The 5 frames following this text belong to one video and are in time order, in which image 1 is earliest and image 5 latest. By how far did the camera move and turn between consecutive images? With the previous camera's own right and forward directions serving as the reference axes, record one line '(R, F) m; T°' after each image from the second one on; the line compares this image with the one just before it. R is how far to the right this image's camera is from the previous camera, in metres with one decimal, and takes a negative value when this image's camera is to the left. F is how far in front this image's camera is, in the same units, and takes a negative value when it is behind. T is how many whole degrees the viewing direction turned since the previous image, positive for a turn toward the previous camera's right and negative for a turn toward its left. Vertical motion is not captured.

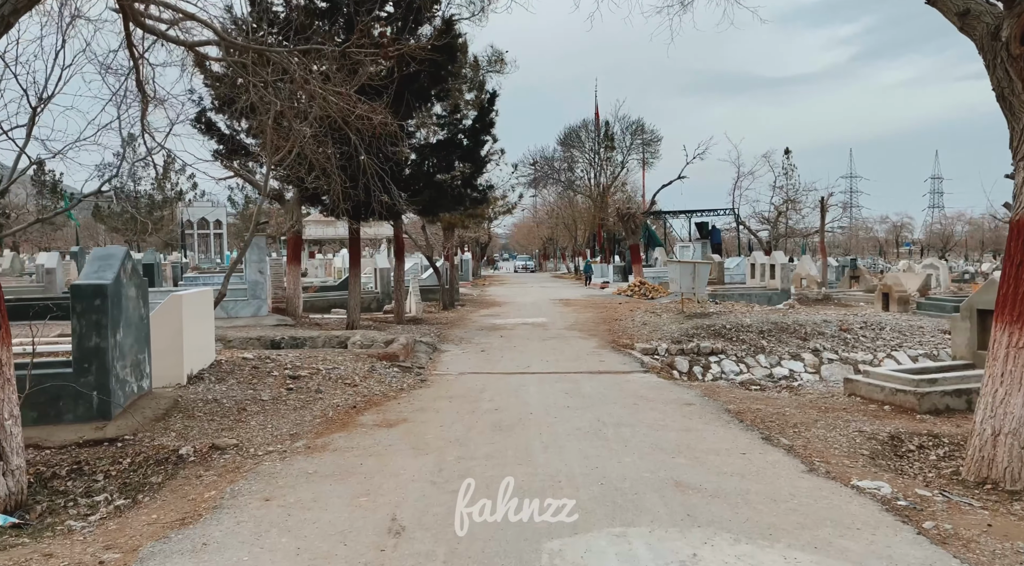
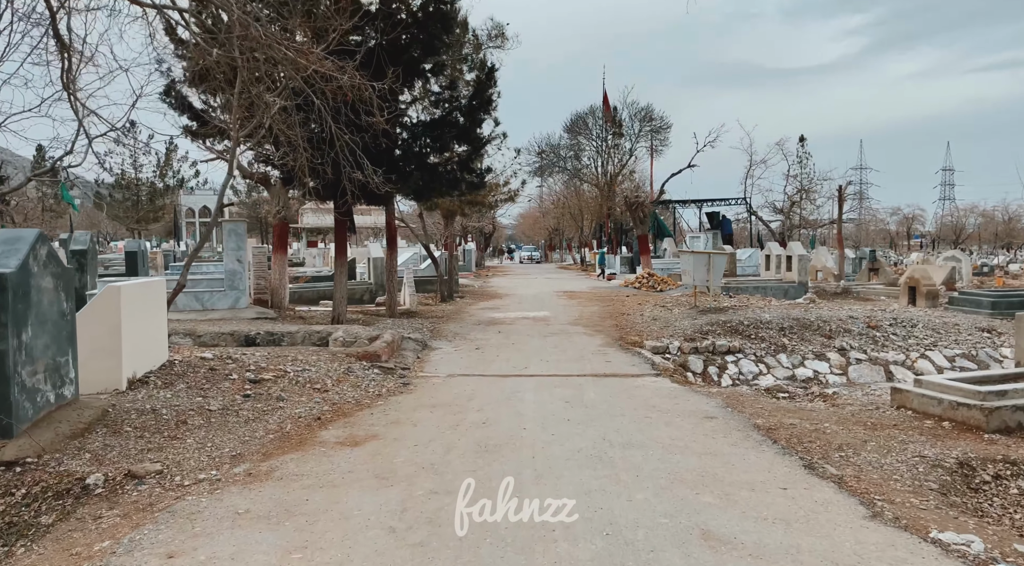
(+0.1, +1.3) m; 0°
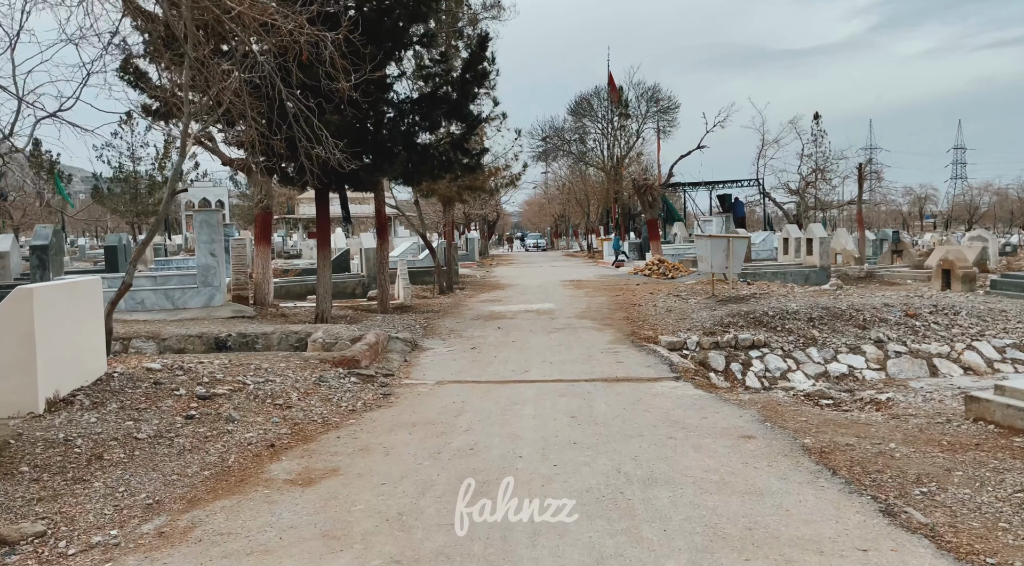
(+0.1, +1.3) m; -1°
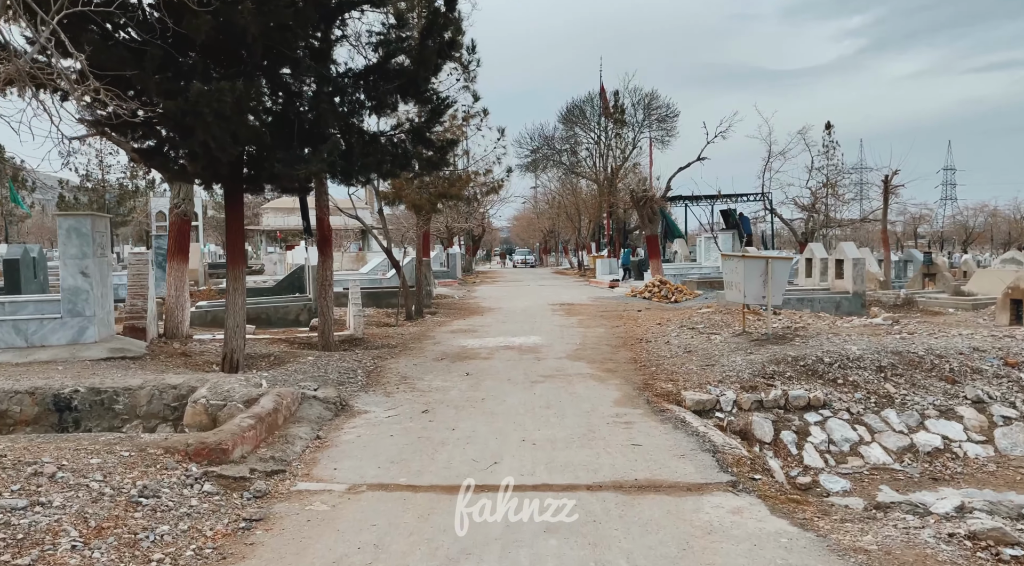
(+0.2, +3.3) m; +1°
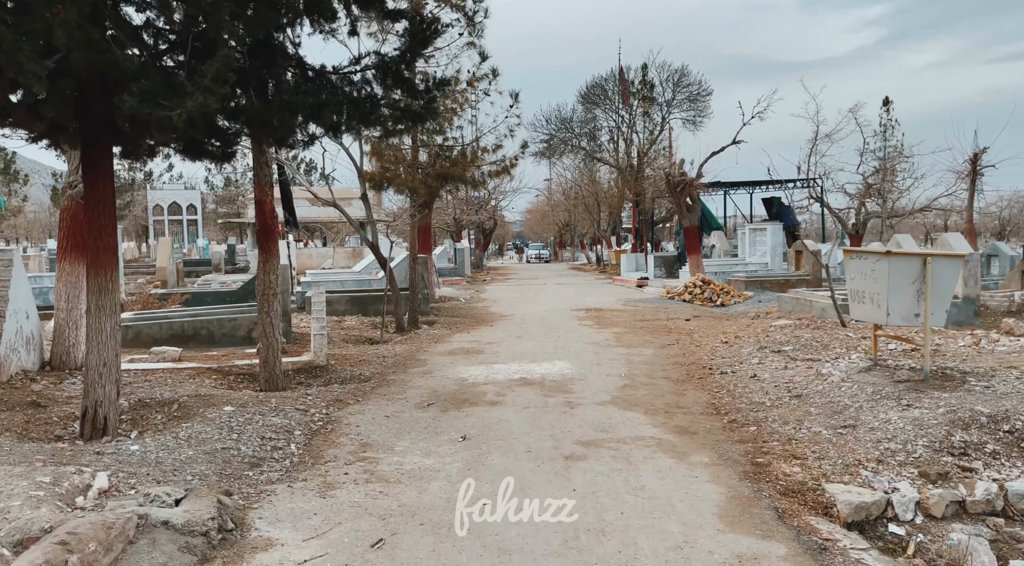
(-0.1, +3.7) m; -1°
